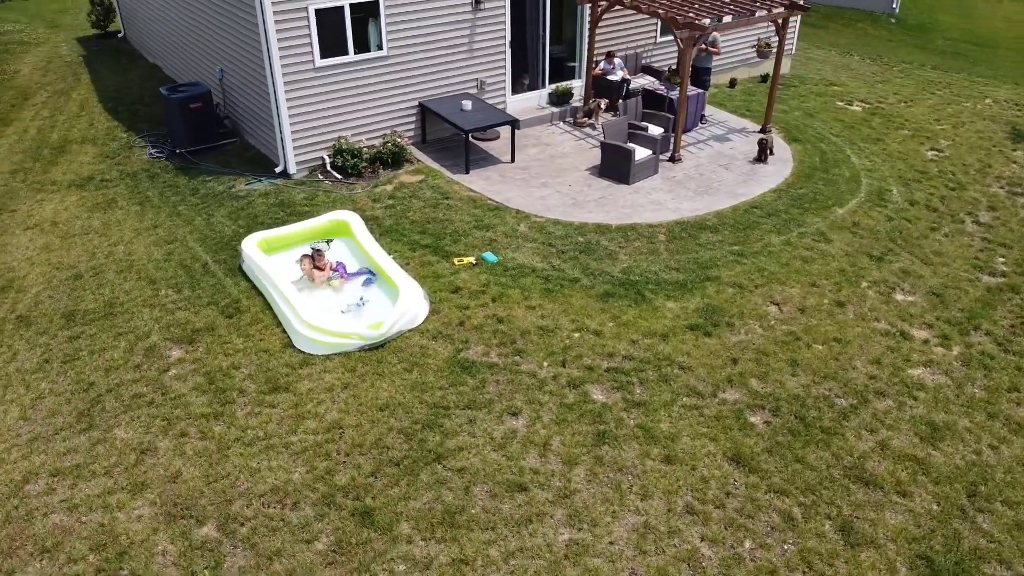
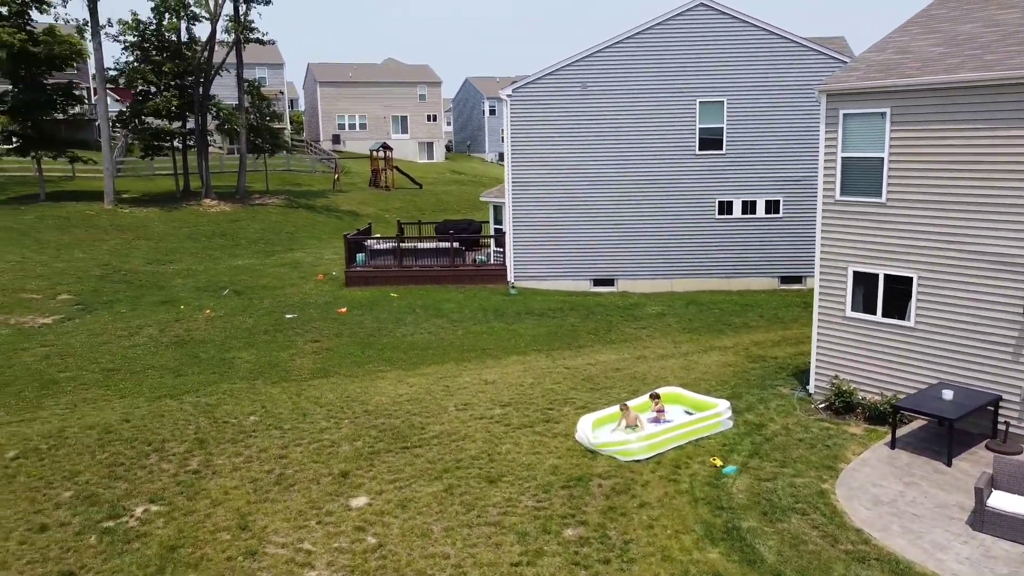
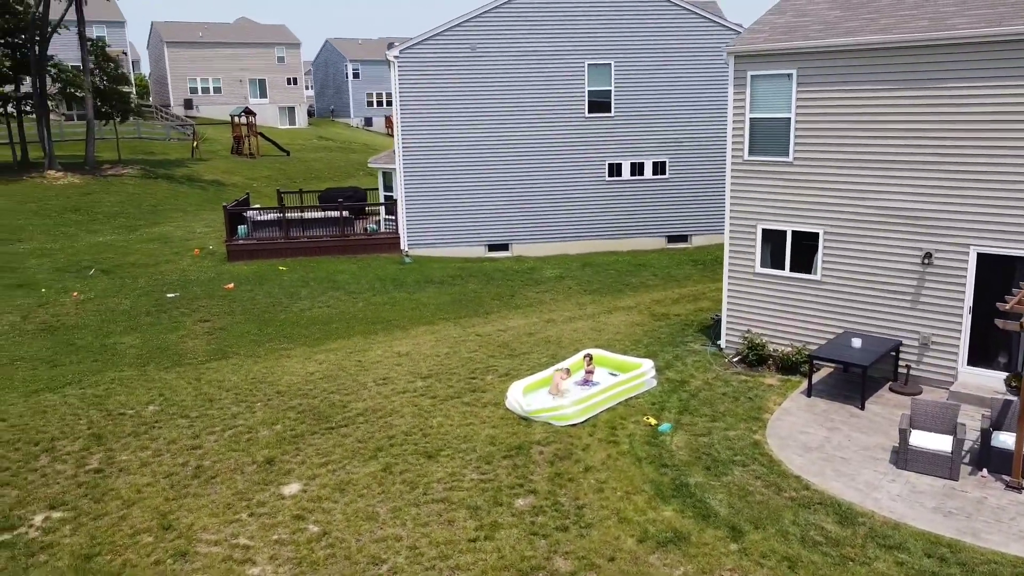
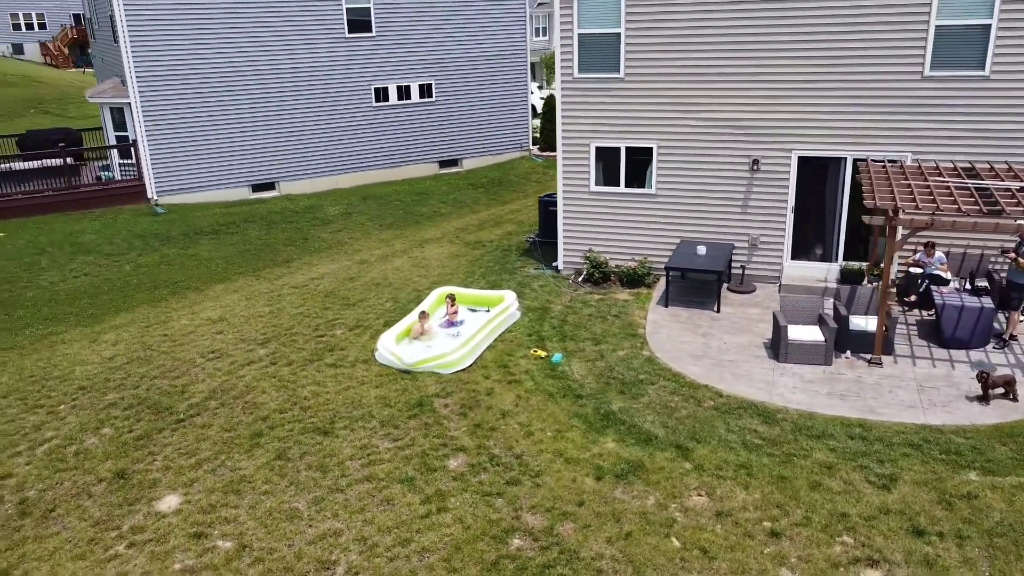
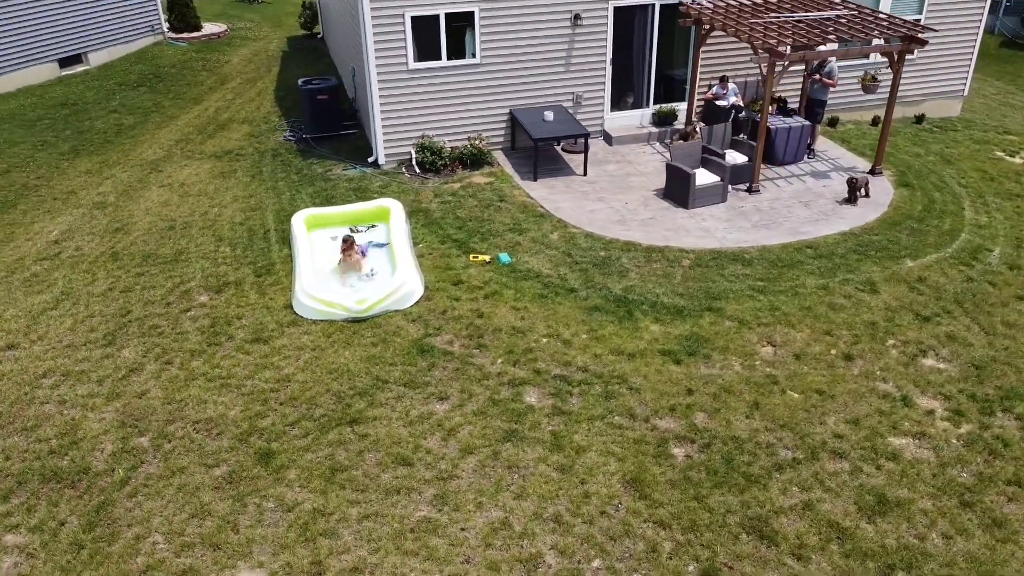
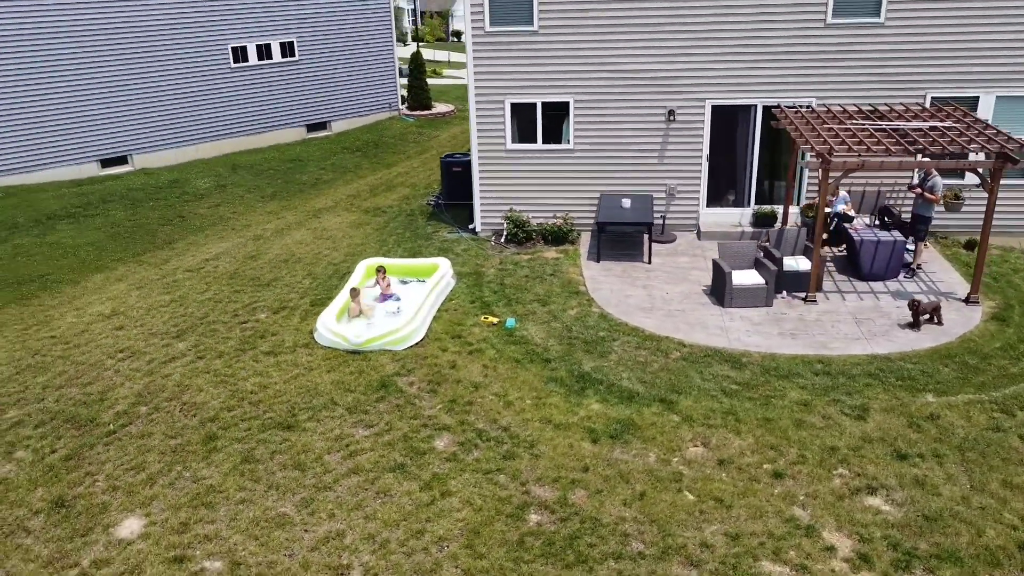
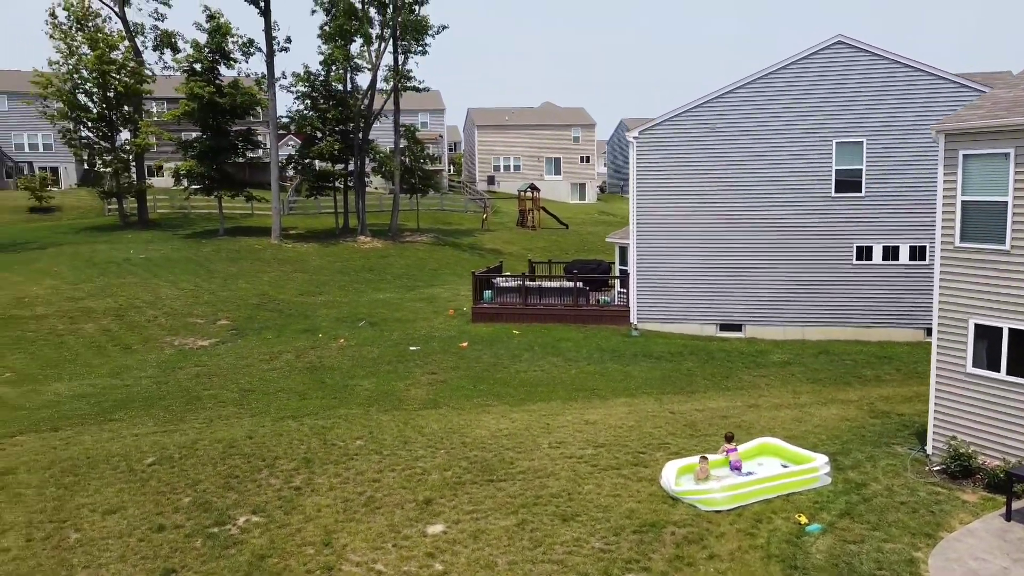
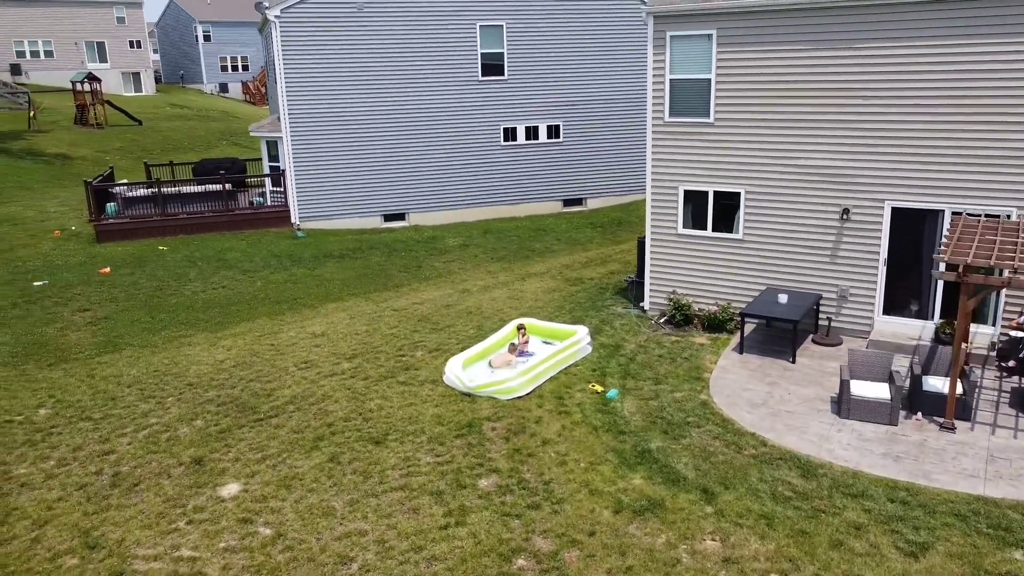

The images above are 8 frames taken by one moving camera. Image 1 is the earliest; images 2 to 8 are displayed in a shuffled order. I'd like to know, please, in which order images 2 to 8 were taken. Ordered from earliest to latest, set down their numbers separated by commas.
5, 6, 4, 8, 3, 2, 7
